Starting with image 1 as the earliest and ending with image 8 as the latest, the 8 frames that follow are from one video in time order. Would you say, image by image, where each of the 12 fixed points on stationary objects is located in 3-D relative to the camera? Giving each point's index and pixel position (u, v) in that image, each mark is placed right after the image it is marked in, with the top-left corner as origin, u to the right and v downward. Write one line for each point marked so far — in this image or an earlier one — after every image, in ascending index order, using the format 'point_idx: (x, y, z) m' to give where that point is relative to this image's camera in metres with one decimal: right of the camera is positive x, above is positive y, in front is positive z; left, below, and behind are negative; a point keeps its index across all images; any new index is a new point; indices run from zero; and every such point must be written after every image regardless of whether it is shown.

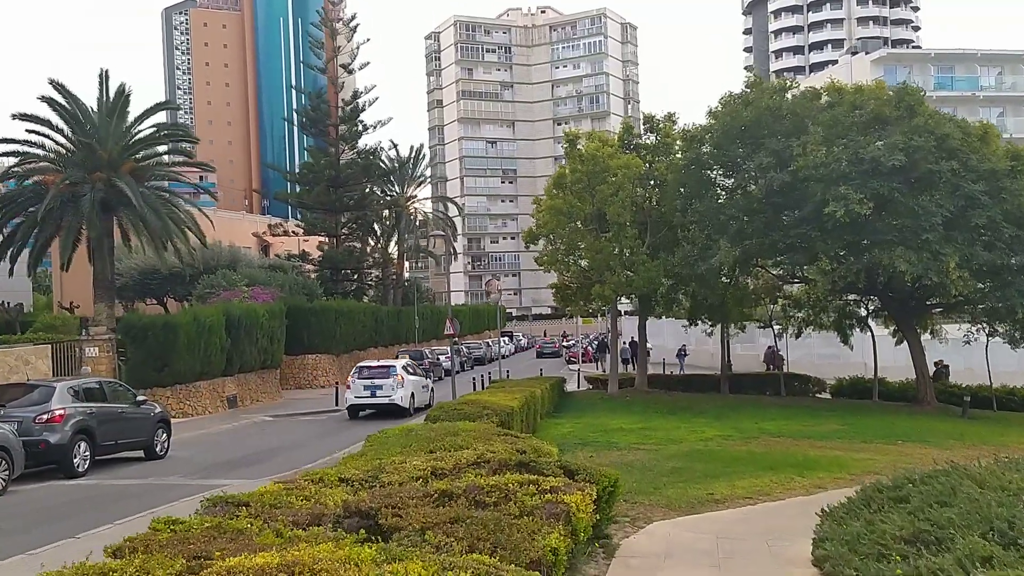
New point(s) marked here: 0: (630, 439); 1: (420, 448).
0: (+2.0, -2.6, +16.0) m
1: (-0.8, -1.5, +8.5) m
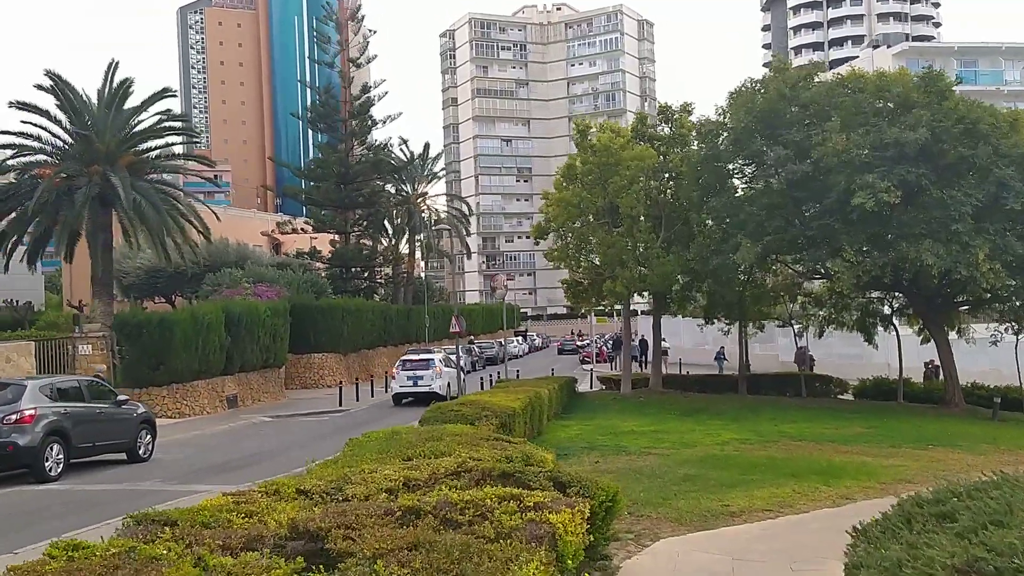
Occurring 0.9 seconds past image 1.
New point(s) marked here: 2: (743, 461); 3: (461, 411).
0: (+2.1, -2.5, +15.0) m
1: (-0.9, -1.4, +7.6) m
2: (+3.1, -2.4, +12.5) m
3: (-0.7, -1.8, +13.3) m
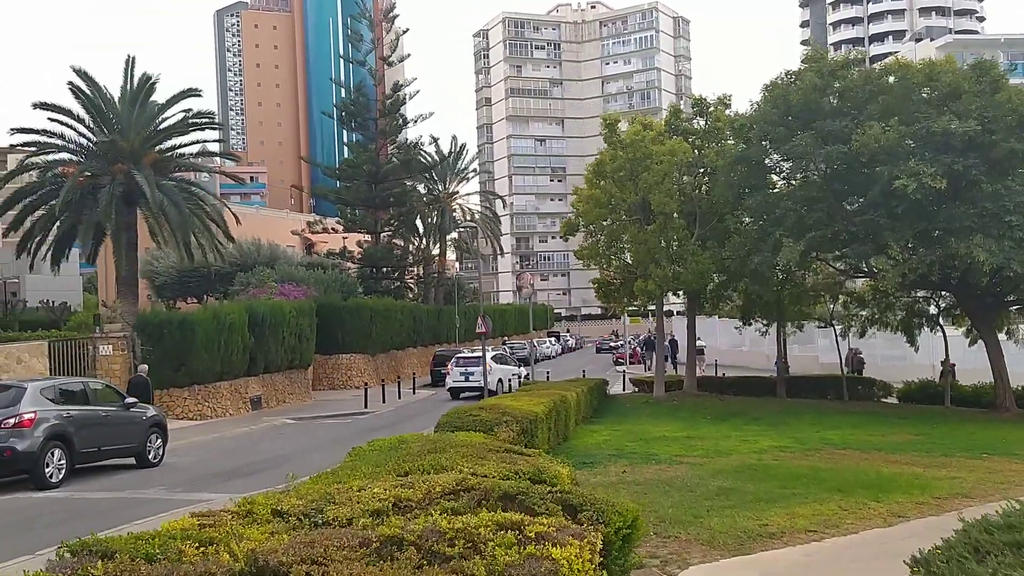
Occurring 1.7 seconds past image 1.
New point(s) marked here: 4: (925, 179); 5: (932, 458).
0: (+2.4, -2.5, +14.2) m
1: (-0.9, -1.3, +6.8) m
2: (+3.4, -2.3, +11.5) m
3: (-0.4, -1.8, +12.5) m
4: (+8.9, +2.1, +19.8) m
5: (+6.1, -2.5, +13.4) m
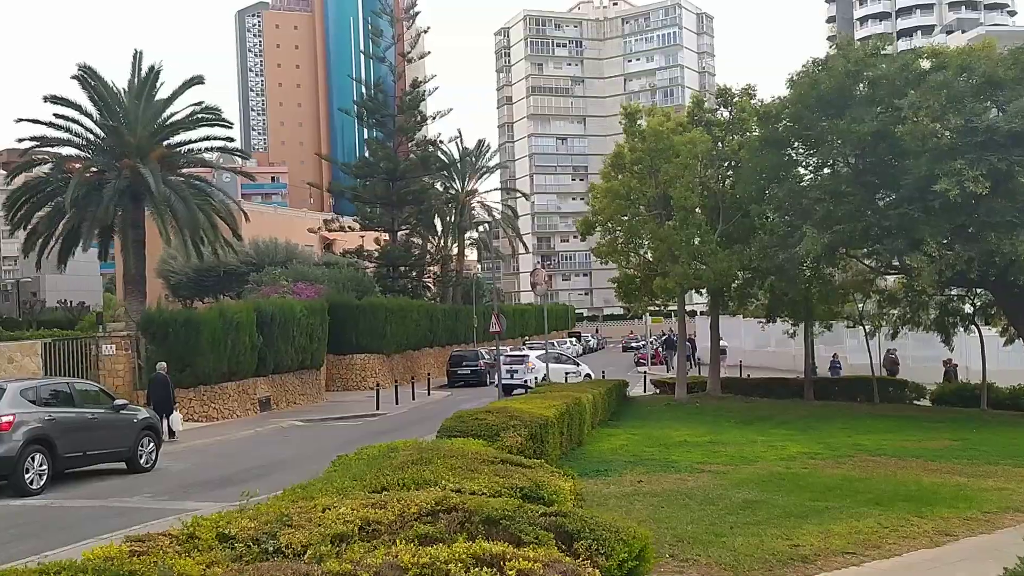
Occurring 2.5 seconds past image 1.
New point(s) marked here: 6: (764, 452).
0: (+2.6, -2.4, +13.2) m
1: (-0.9, -1.3, +6.0) m
2: (+3.5, -2.3, +10.6) m
3: (-0.3, -1.7, +11.7) m
4: (+9.2, +2.2, +18.7) m
5: (+6.2, -2.4, +12.4) m
6: (+3.8, -2.5, +13.9) m
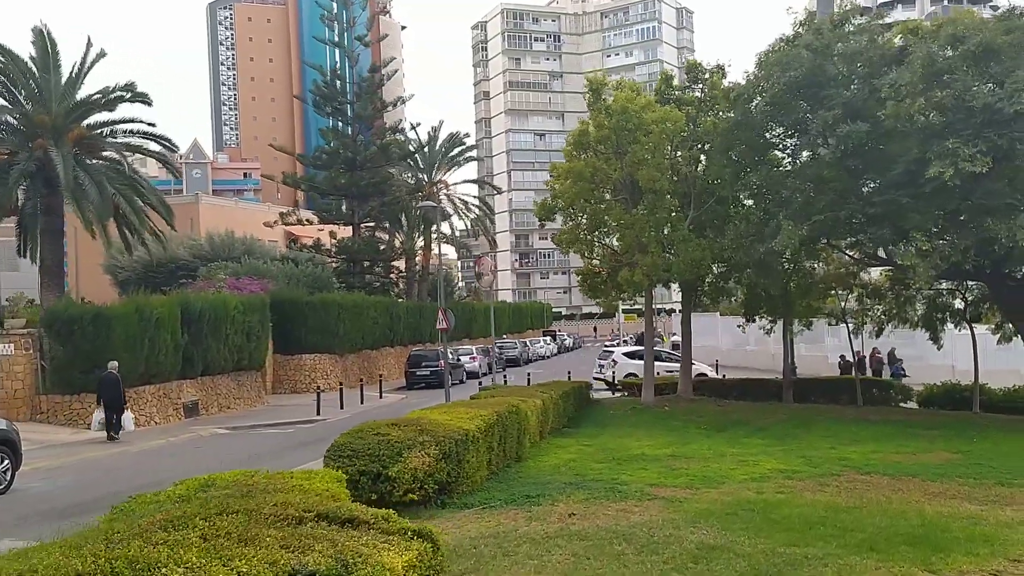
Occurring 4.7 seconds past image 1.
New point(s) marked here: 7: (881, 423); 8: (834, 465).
0: (+1.6, -2.3, +11.0) m
1: (-1.7, -1.1, +3.7) m
2: (+2.5, -2.1, +8.4) m
3: (-1.2, -1.6, +9.4) m
4: (+8.1, +2.4, +16.6) m
5: (+5.3, -2.3, +10.2) m
6: (+2.8, -2.3, +11.7) m
7: (+7.8, -2.8, +19.5) m
8: (+4.3, -2.3, +12.3) m
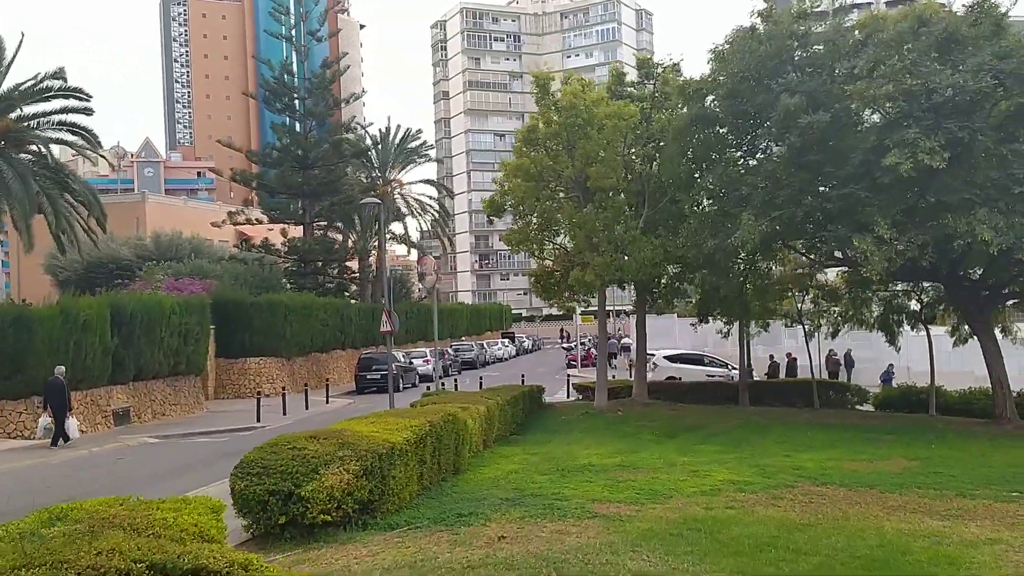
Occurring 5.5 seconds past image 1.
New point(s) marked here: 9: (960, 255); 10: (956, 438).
0: (+0.9, -2.3, +10.3) m
1: (-2.2, -1.1, +2.8) m
2: (+1.9, -2.1, +7.7) m
3: (-1.9, -1.6, +8.5) m
4: (+7.1, +2.4, +16.1) m
5: (+4.6, -2.3, +9.6) m
6: (+2.0, -2.3, +11.0) m
7: (+6.7, -2.9, +19.0) m
8: (+3.5, -2.4, +11.7) m
9: (+8.9, +0.6, +18.3) m
10: (+8.2, -2.8, +17.0) m
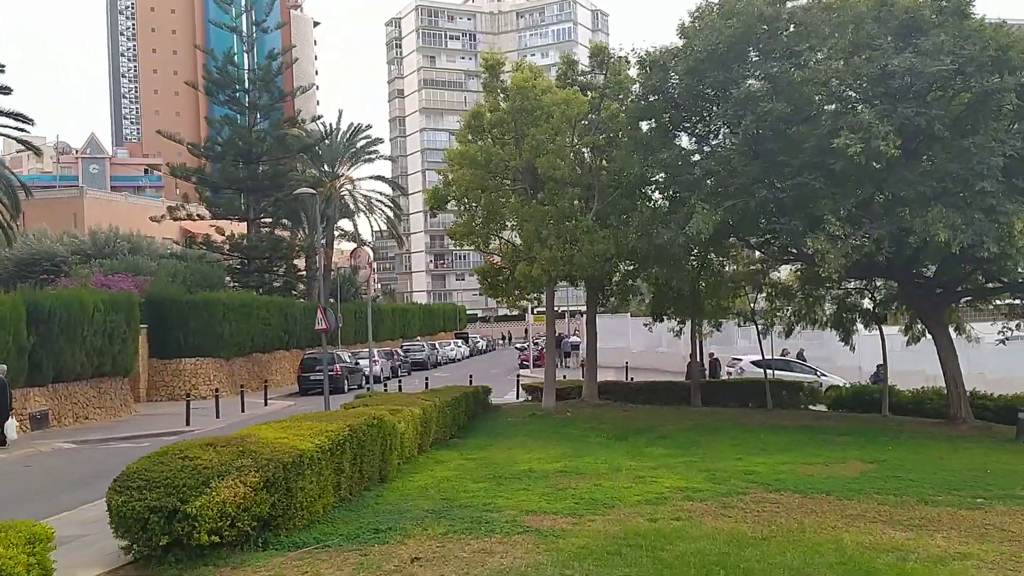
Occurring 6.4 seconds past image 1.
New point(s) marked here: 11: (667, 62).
0: (+0.1, -2.2, +9.4) m
1: (-2.6, -1.0, +1.8) m
2: (+1.3, -2.0, +6.8) m
3: (-2.6, -1.4, +7.5) m
4: (+6.1, +2.5, +15.5) m
5: (+3.8, -2.2, +8.9) m
6: (+1.3, -2.2, +10.2) m
7: (+5.6, -2.8, +18.3) m
8: (+2.7, -2.3, +10.9) m
9: (+7.8, +0.6, +17.8) m
10: (+7.1, -2.7, +16.4) m
11: (+3.3, +4.8, +19.5) m
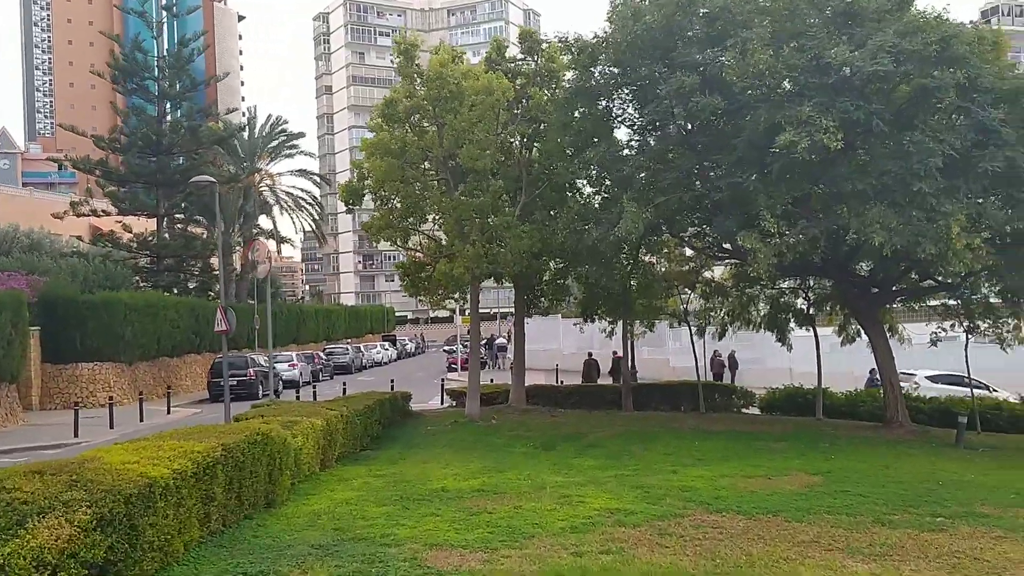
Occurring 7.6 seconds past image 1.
0: (-0.7, -2.1, +8.0) m
1: (-2.8, -0.9, +0.3) m
2: (+0.6, -1.9, +5.6) m
3: (-3.3, -1.4, +6.0) m
4: (+4.8, +2.5, +14.6) m
5: (+3.0, -2.1, +7.8) m
6: (+0.4, -2.2, +8.9) m
7: (+4.1, -2.8, +17.4) m
8: (+1.7, -2.2, +9.7) m
9: (+6.3, +0.7, +17.0) m
10: (+5.8, -2.7, +15.6) m
11: (+1.7, +4.8, +18.4) m
